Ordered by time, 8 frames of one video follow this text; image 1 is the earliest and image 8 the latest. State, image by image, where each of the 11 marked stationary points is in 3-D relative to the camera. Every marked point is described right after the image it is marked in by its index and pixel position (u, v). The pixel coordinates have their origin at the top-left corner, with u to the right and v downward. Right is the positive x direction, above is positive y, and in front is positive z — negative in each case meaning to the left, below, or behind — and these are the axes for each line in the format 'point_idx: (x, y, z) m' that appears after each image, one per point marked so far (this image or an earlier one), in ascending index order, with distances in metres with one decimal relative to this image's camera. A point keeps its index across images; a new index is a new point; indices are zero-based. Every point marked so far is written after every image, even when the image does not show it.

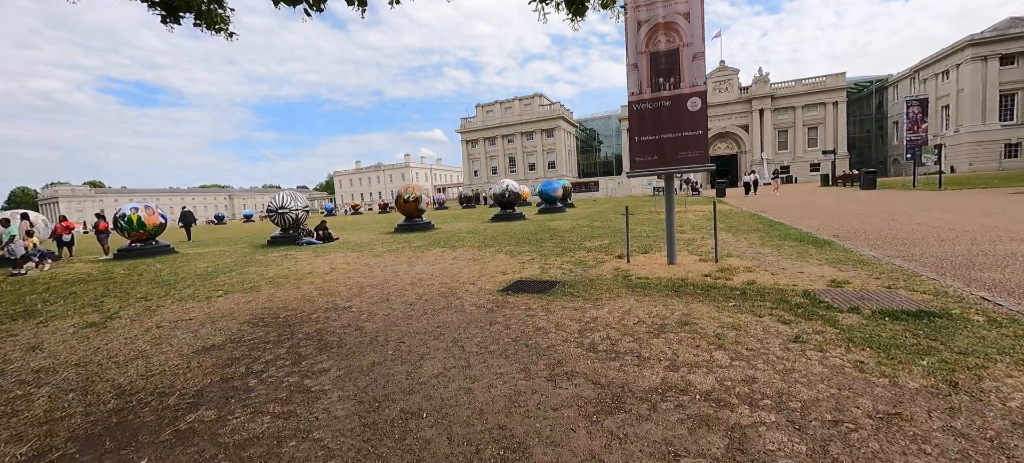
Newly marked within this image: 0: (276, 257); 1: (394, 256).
0: (-7.1, -0.8, +12.5) m
1: (-3.0, -0.6, +10.6) m
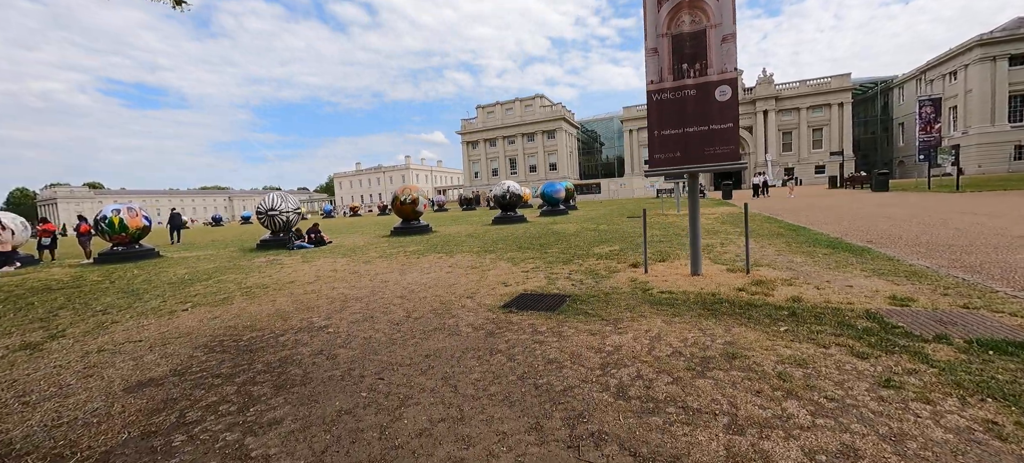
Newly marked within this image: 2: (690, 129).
0: (-7.0, -0.9, +11.7) m
1: (-3.0, -0.7, +9.8) m
2: (+2.5, +1.4, +5.7) m
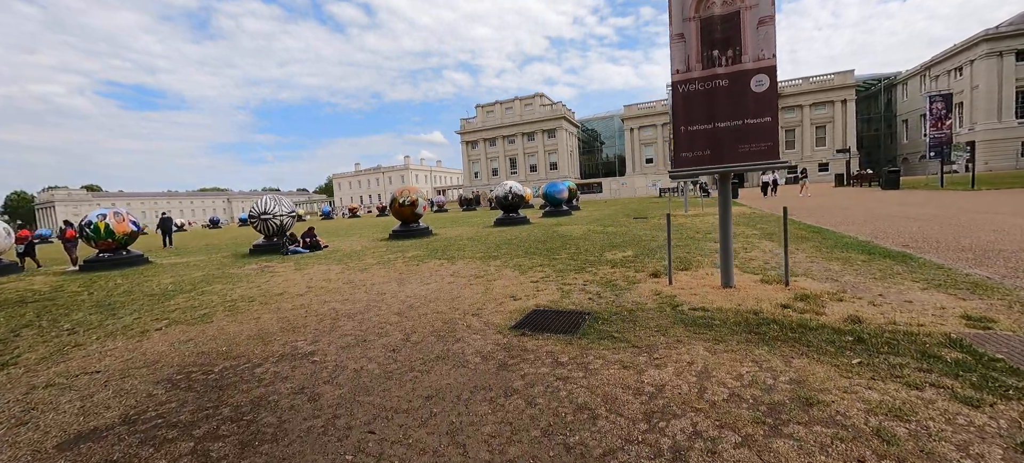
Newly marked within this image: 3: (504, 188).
0: (-6.9, -1.0, +11.1) m
1: (-2.8, -0.8, +9.1) m
2: (+2.6, +1.3, +5.1) m
3: (-0.4, +2.0, +19.6) m
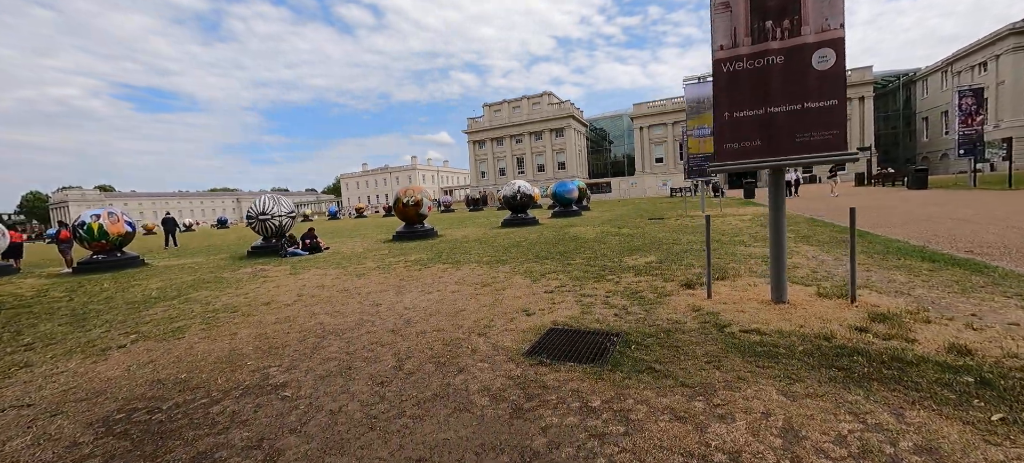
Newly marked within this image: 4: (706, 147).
0: (-6.7, -1.1, +10.4) m
1: (-2.6, -0.9, +8.4) m
2: (+2.7, +1.3, +4.3) m
3: (0.0, +2.0, +18.8) m
4: (+8.4, +3.7, +17.9) m
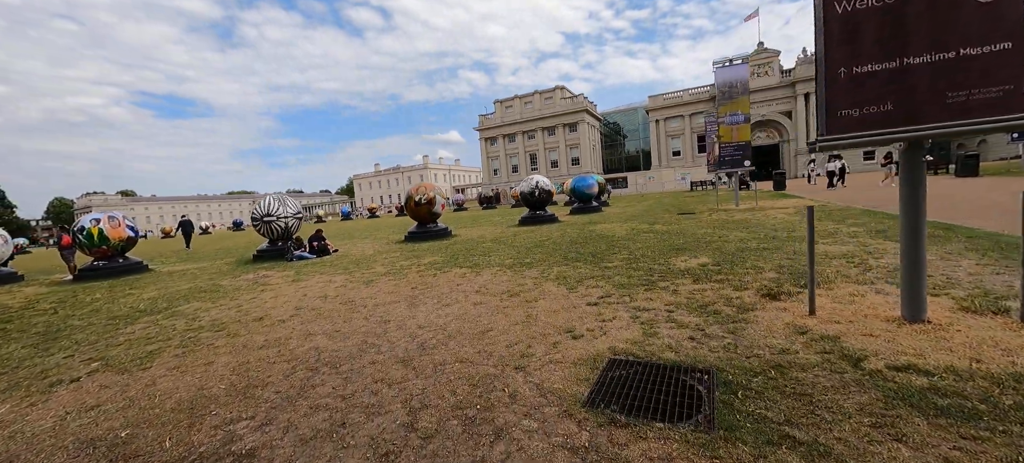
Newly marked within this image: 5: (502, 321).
0: (-6.1, -1.1, +9.6) m
1: (-2.1, -0.9, +7.4) m
2: (+3.1, +1.3, +3.2) m
3: (+0.8, +2.1, +17.7) m
4: (+9.1, +3.9, +16.6) m
5: (-0.1, -1.0, +4.5) m
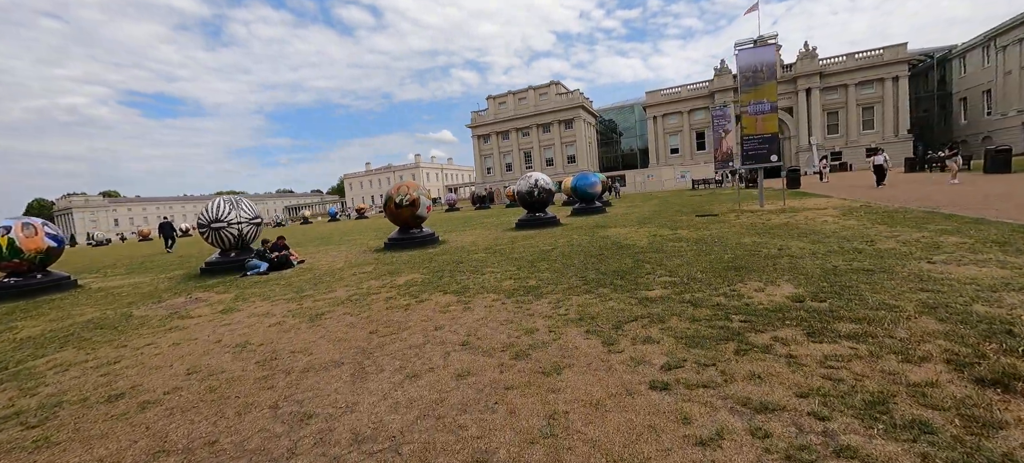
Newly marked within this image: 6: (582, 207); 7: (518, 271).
0: (-6.1, -1.4, +7.4) m
1: (-2.1, -1.1, +5.3) m
2: (+3.1, +1.1, +1.2) m
3: (+0.6, +1.9, +15.7) m
4: (+8.9, +3.7, +14.7) m
5: (0.0, -1.2, +2.5) m
6: (+3.3, +1.1, +19.5) m
7: (+0.1, -0.7, +7.4) m
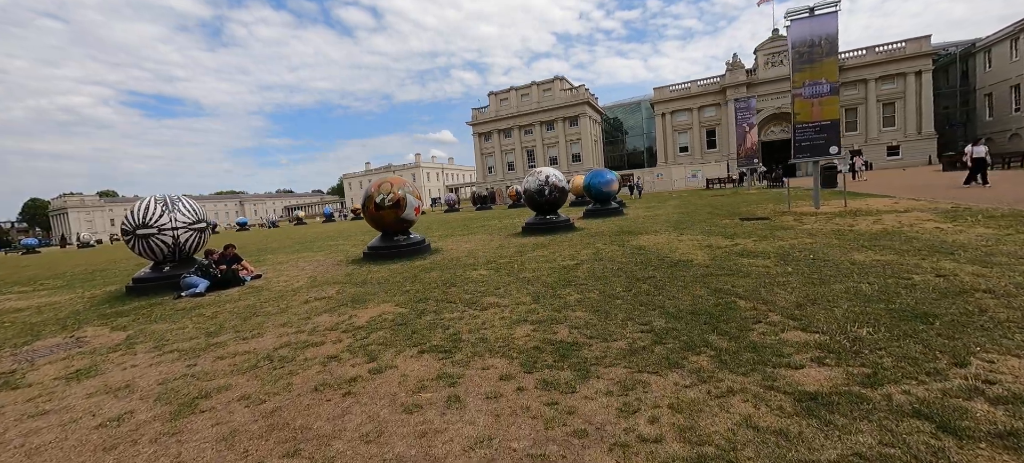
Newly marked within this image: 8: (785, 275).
0: (-6.0, -1.5, +5.0) m
1: (-1.9, -1.3, +2.9) m
2: (+3.3, +0.9, -1.3) m
3: (+0.8, +1.7, +13.3) m
4: (+9.1, +3.5, +12.2) m
5: (+0.1, -1.4, +0.1) m
6: (+3.5, +0.9, +17.0) m
7: (+0.3, -0.9, +5.0) m
8: (+3.4, -0.5, +5.2) m
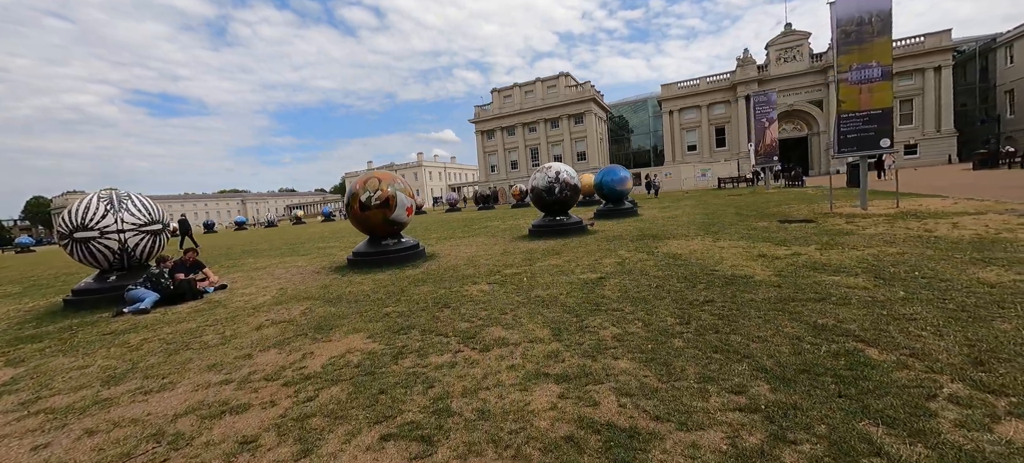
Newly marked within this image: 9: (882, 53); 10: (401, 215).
0: (-5.9, -1.6, +3.6) m
1: (-1.8, -1.4, +1.5) m
2: (+3.4, +0.8, -2.7) m
3: (+1.0, +1.6, +11.8) m
4: (+9.3, +3.4, +10.8) m
5: (+0.2, -1.4, -1.4) m
6: (+3.7, +0.8, +15.6) m
7: (+0.4, -1.0, +3.6) m
8: (+3.5, -0.6, +3.7) m
9: (+9.3, +4.5, +10.5) m
10: (-2.5, +0.3, +9.3) m
